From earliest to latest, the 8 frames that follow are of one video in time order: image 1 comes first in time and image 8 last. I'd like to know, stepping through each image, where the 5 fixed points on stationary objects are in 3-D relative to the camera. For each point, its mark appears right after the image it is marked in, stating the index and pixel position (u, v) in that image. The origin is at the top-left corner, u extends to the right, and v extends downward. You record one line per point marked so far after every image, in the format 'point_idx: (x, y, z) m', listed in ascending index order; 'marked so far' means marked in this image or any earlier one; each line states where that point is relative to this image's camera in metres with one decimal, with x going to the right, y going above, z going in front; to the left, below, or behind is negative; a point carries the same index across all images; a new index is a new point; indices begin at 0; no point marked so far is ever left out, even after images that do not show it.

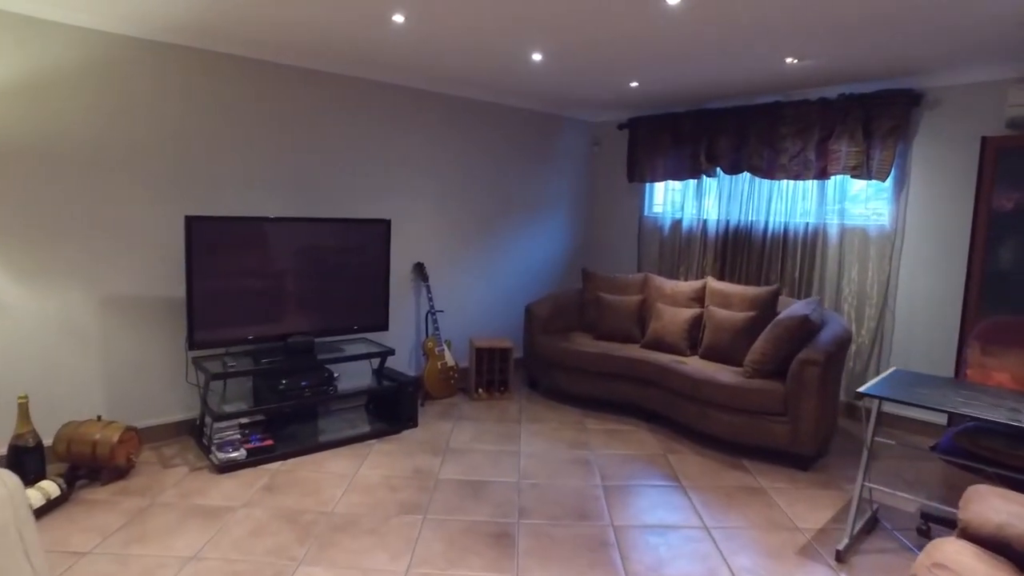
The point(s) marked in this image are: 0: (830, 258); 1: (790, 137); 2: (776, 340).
0: (+2.1, +0.2, +4.5) m
1: (+1.9, +1.0, +4.5) m
2: (+1.4, -0.3, +3.6) m
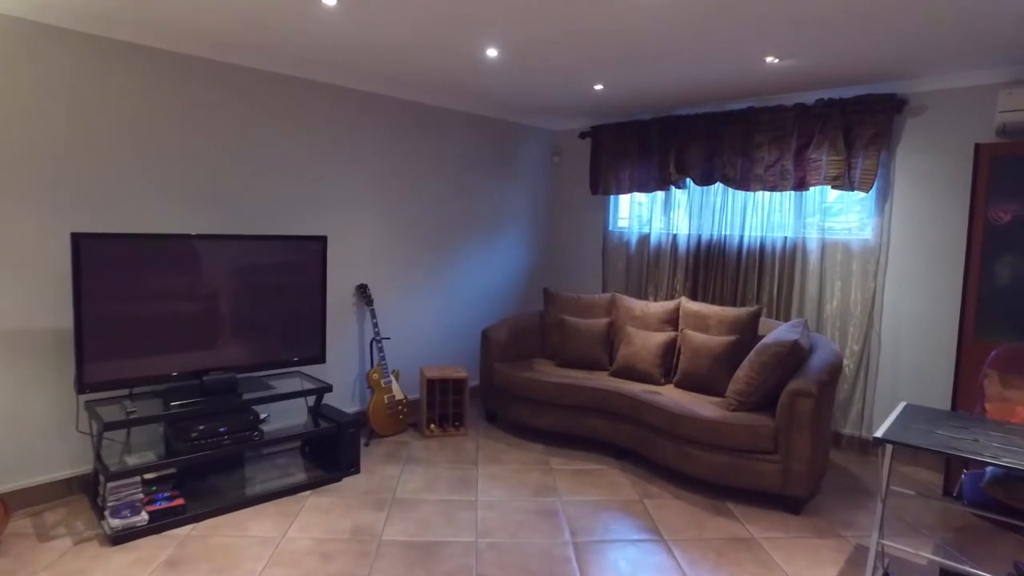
0: (+1.9, +0.1, +4.2) m
1: (+1.6, +0.9, +4.2) m
2: (+1.2, -0.4, +3.2) m
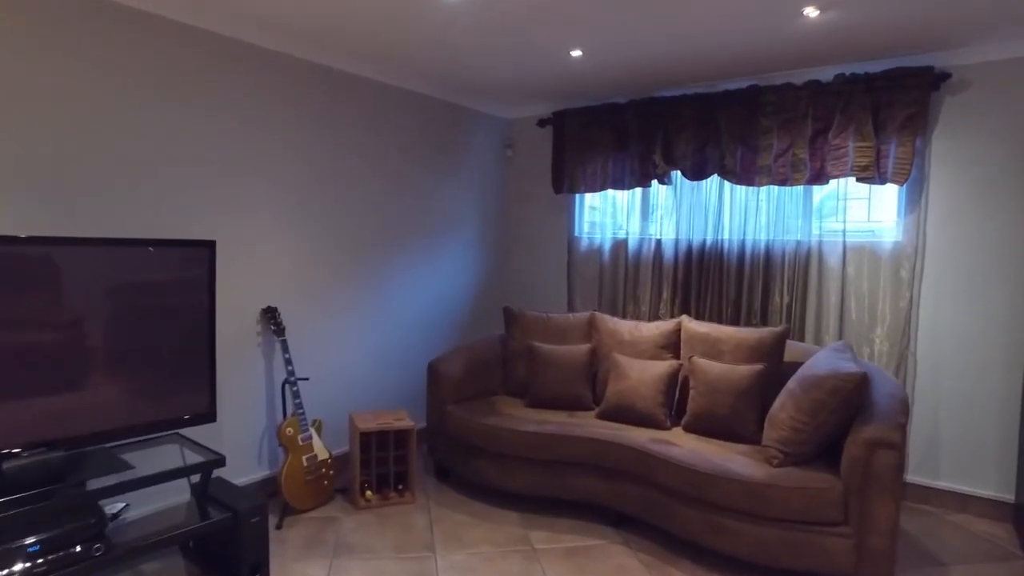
0: (+1.6, 0.0, +3.5) m
1: (+1.4, +0.8, +3.5) m
2: (+1.1, -0.4, +2.5) m
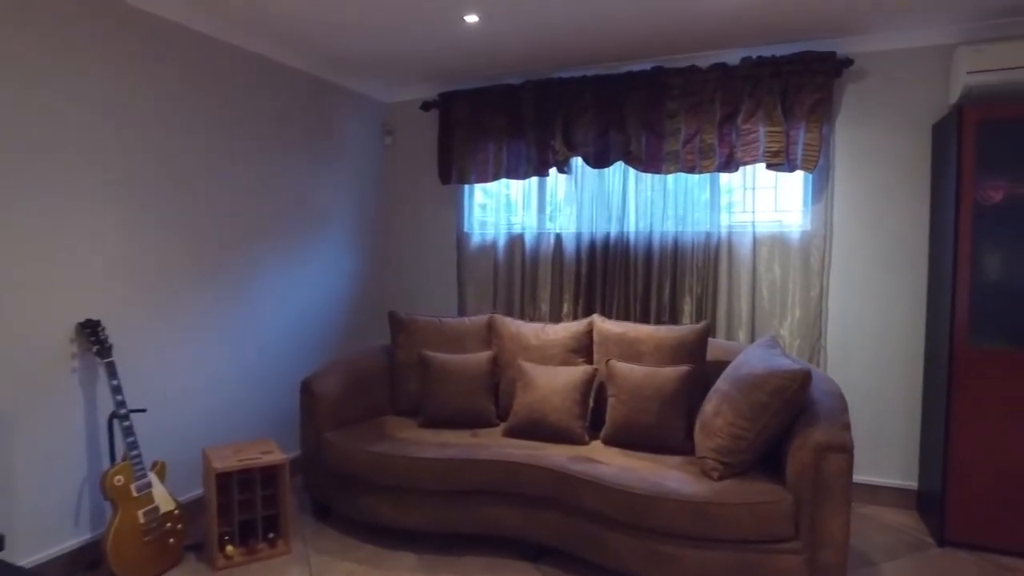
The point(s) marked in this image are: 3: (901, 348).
0: (+1.1, 0.0, +3.3) m
1: (+0.8, +0.9, +3.3) m
2: (+0.8, -0.4, +2.2) m
3: (+1.8, -0.3, +3.1) m
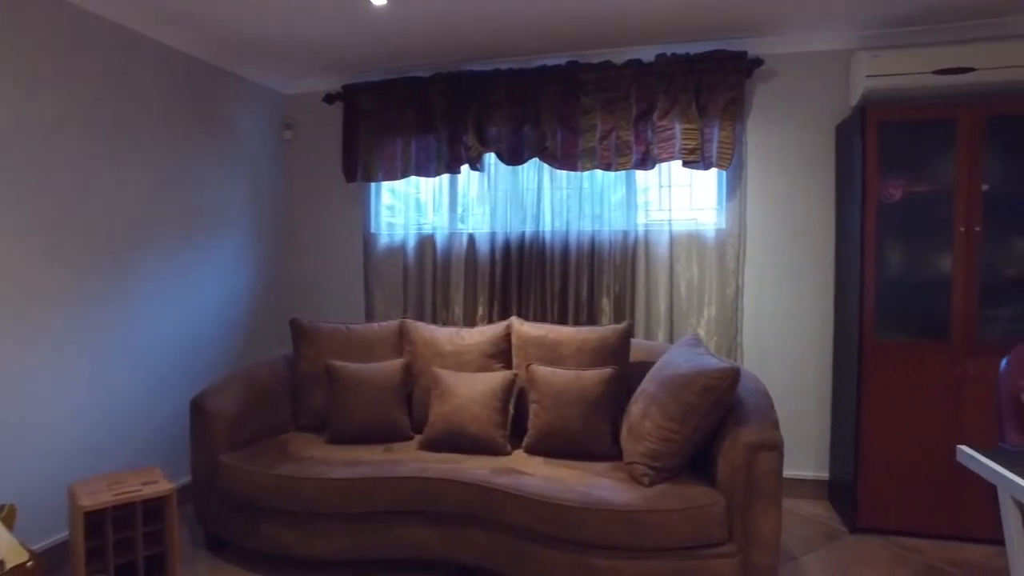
0: (+0.7, 0.0, +3.3) m
1: (+0.4, +0.9, +3.2) m
2: (+0.6, -0.4, +2.2) m
3: (+1.4, -0.3, +3.2) m
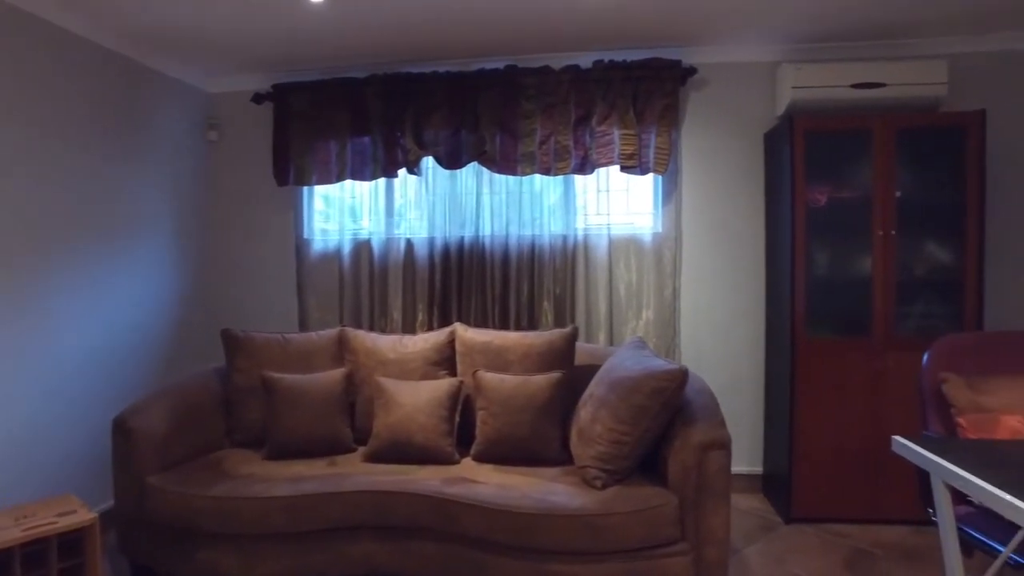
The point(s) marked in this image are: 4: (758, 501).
0: (+0.4, 0.0, +3.3) m
1: (+0.1, +0.8, +3.3) m
2: (+0.4, -0.4, +2.2) m
3: (+1.1, -0.3, +3.3) m
4: (+1.2, -1.0, +3.2) m
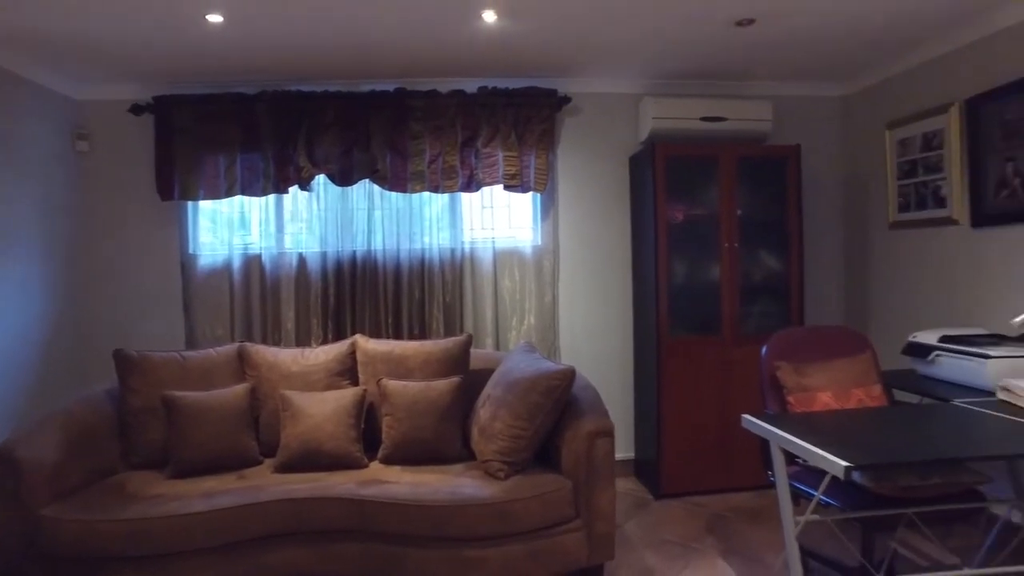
0: (-0.2, 0.0, +3.6) m
1: (-0.4, +0.8, +3.5) m
2: (+0.1, -0.5, +2.5) m
3: (+0.6, -0.3, +3.7) m
4: (+0.6, -1.1, +3.6) m
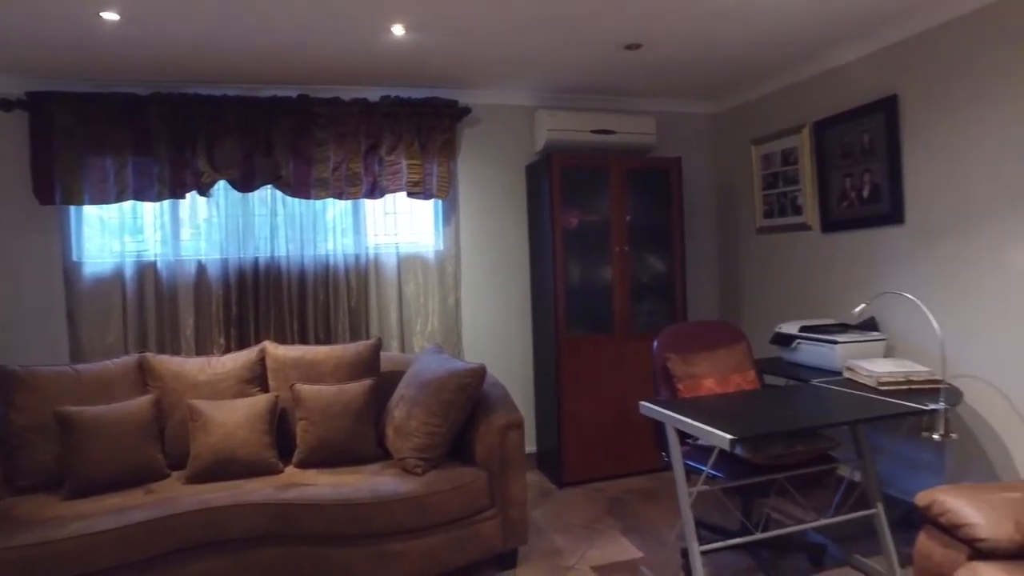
0: (-0.7, -0.1, +3.7) m
1: (-1.0, +0.7, +3.5) m
2: (-0.2, -0.5, +2.6) m
3: (0.0, -0.3, +3.9) m
4: (+0.1, -1.1, +3.8) m
